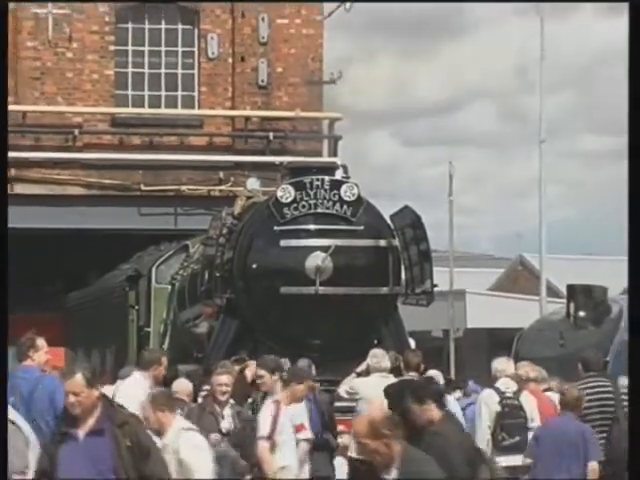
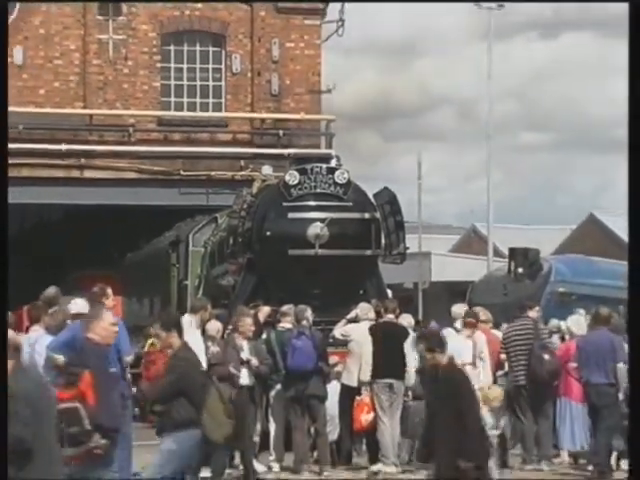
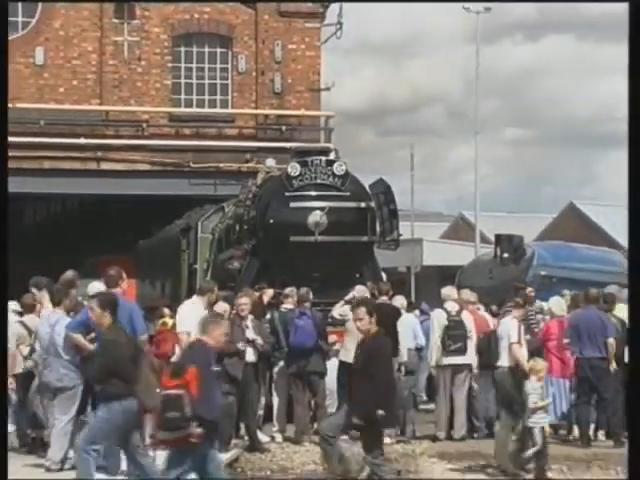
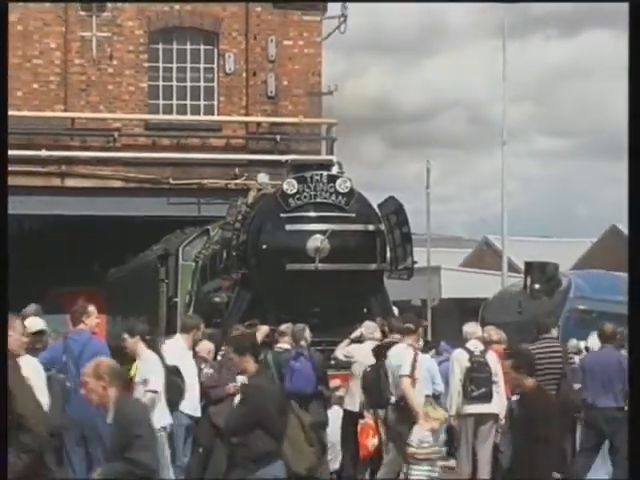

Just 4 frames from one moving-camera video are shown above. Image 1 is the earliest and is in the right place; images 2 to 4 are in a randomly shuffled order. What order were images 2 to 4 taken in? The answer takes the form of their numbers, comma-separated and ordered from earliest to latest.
4, 2, 3
